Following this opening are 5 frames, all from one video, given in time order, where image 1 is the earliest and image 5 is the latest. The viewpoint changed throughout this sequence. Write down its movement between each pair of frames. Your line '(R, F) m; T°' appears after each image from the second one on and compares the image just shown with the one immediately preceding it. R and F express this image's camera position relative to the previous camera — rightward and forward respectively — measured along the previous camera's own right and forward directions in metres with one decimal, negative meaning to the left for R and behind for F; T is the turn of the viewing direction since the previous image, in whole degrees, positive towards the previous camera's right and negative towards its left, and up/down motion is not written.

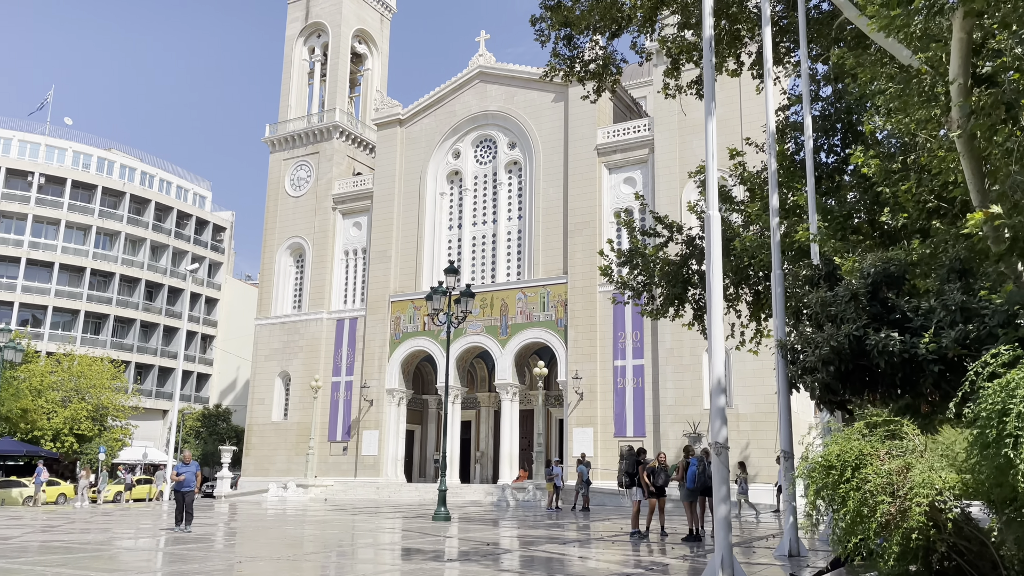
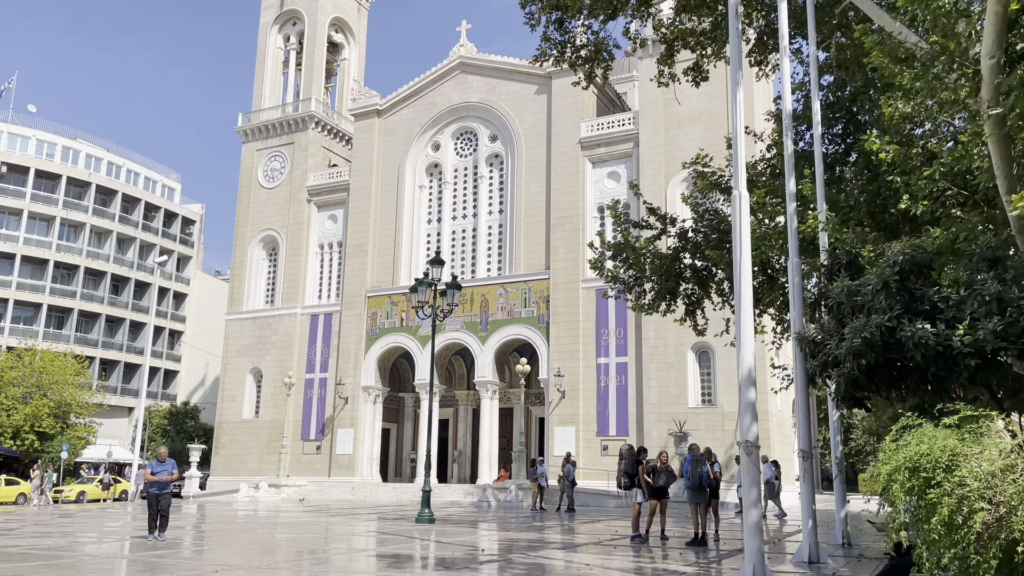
(-0.3, +0.8) m; +2°
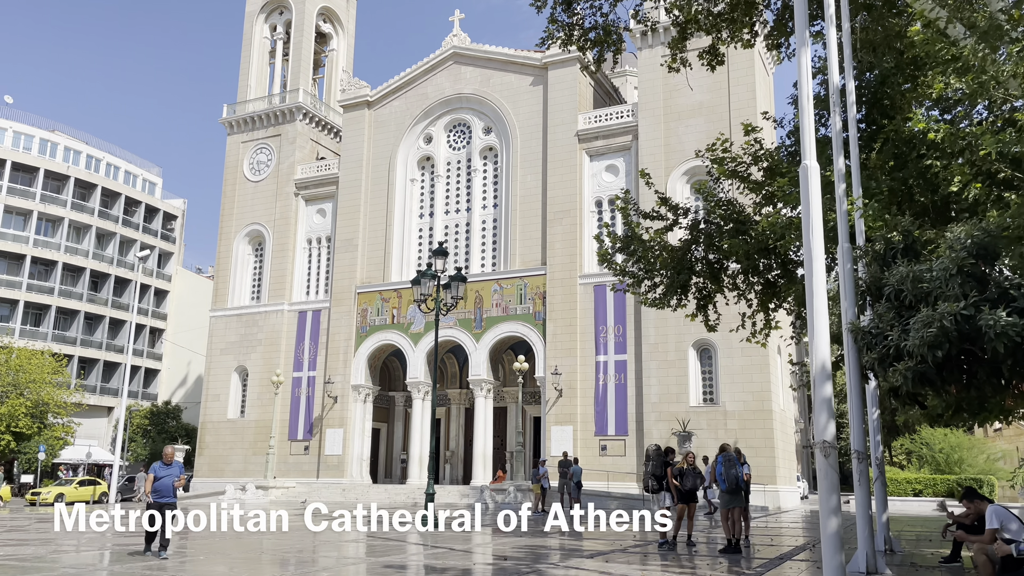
(-0.5, +0.9) m; +1°
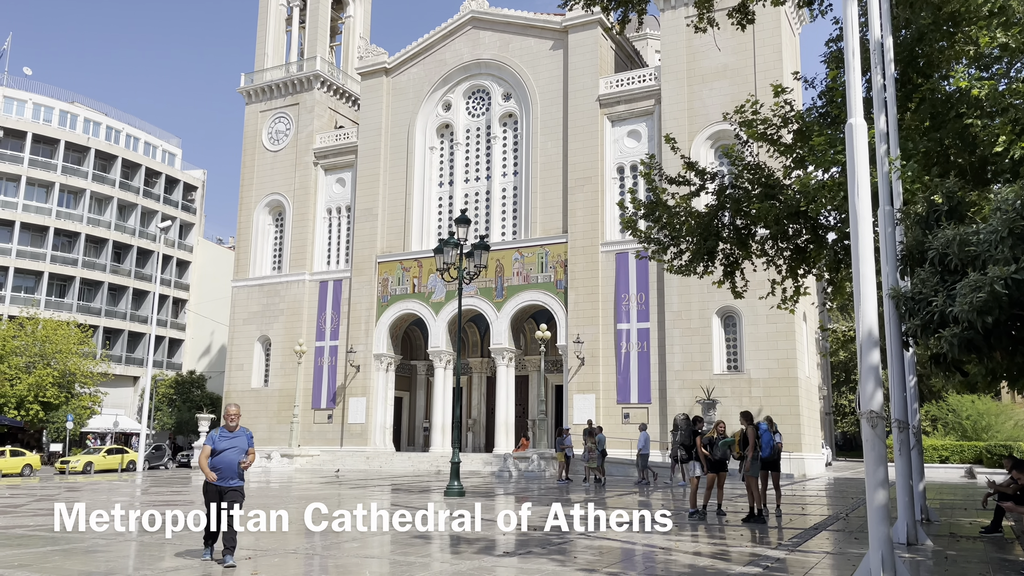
(-0.1, +0.2) m; -1°
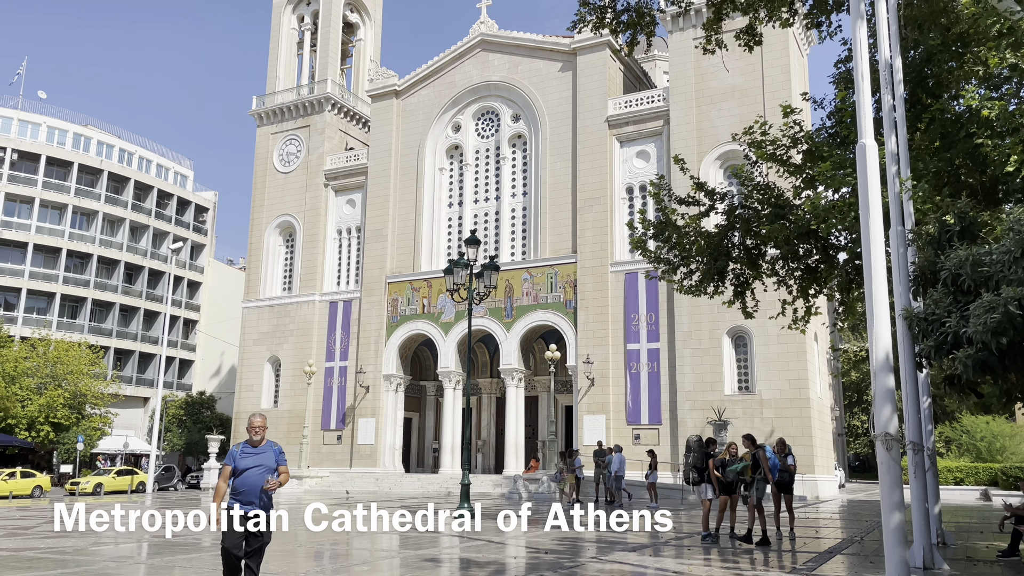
(0.0, 0.0) m; -1°
